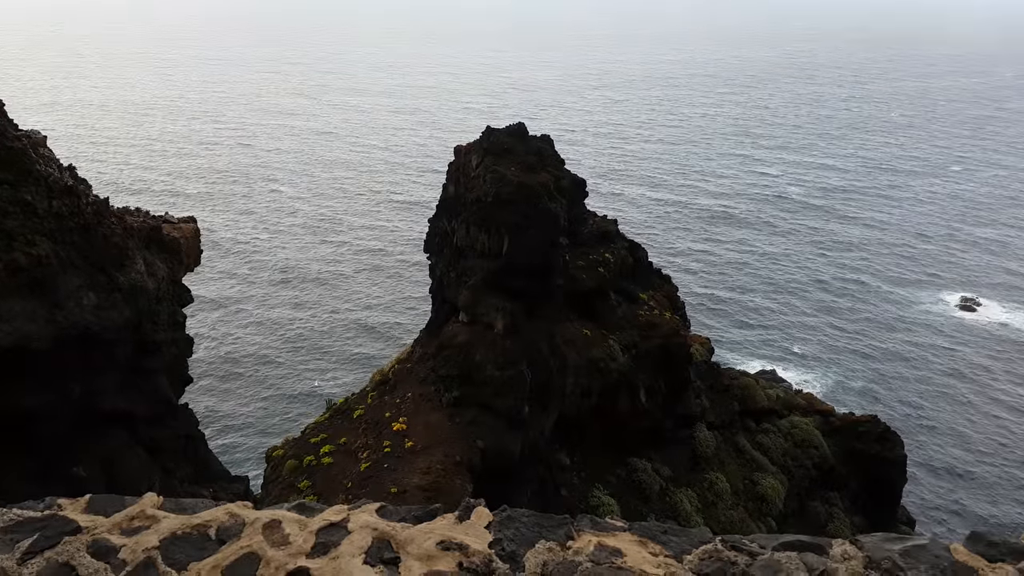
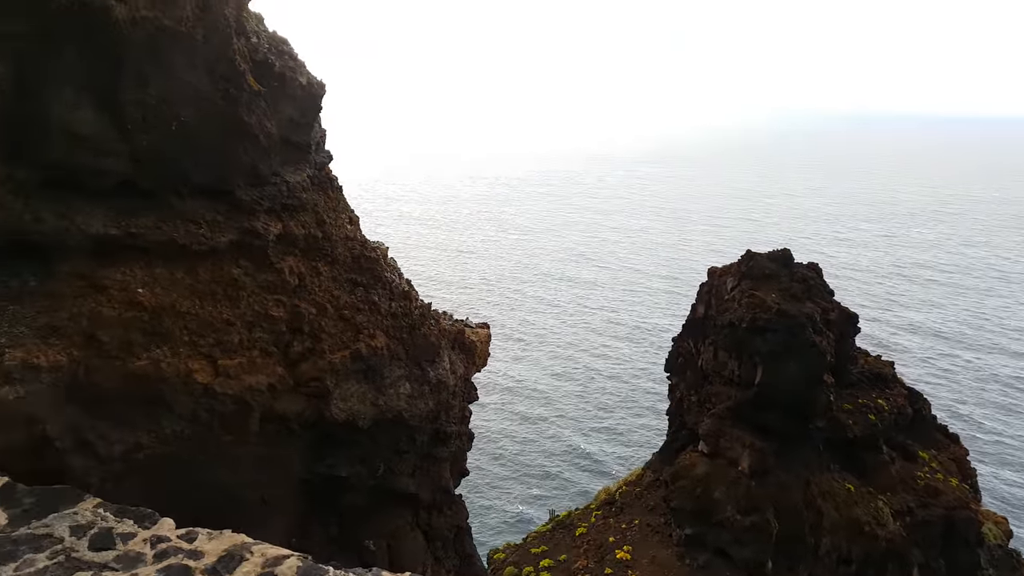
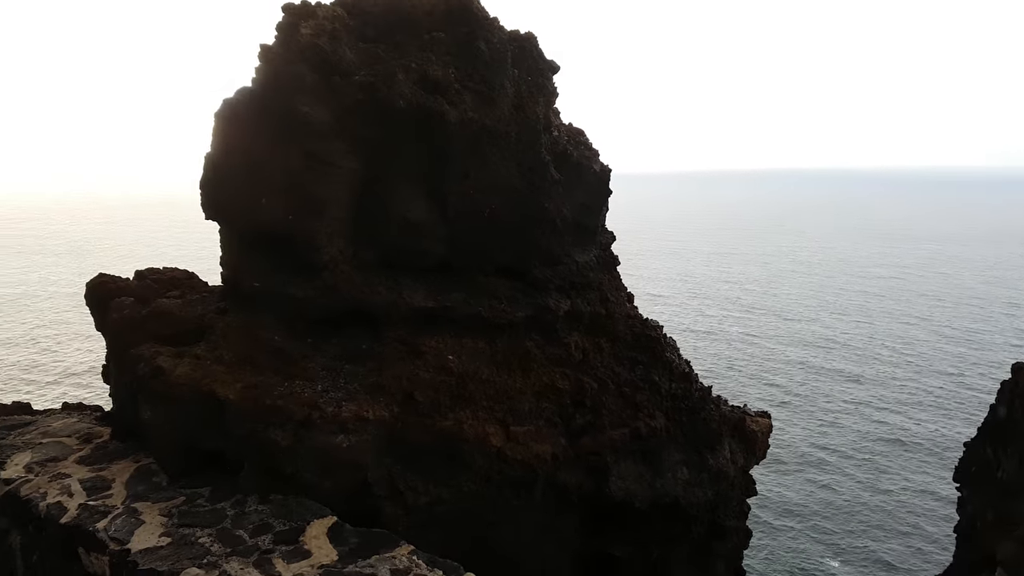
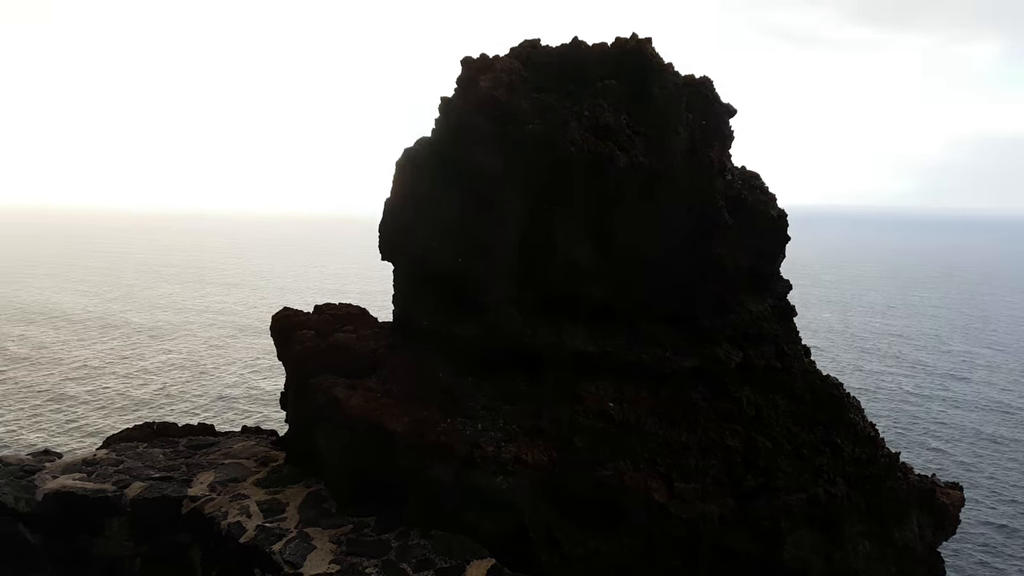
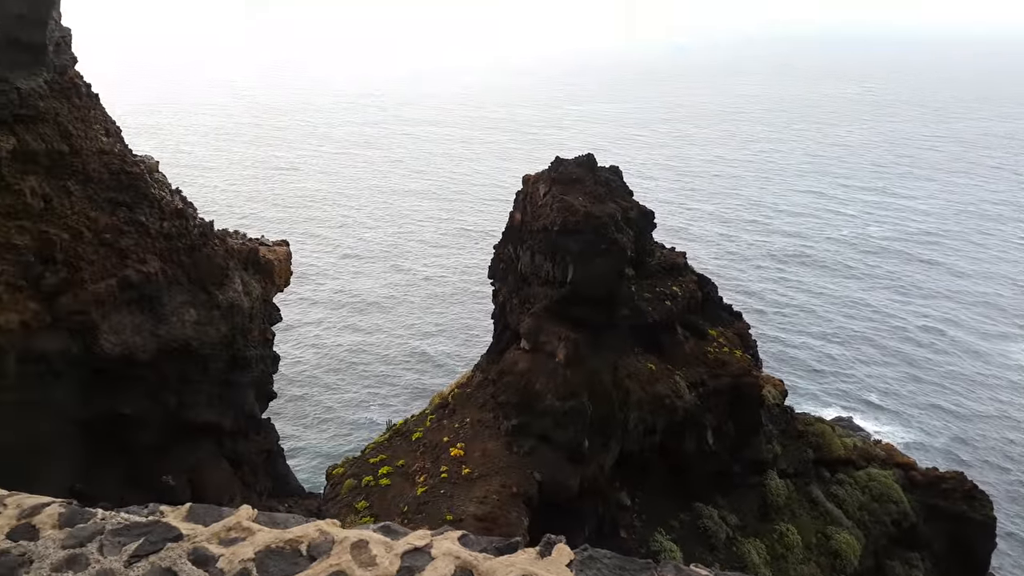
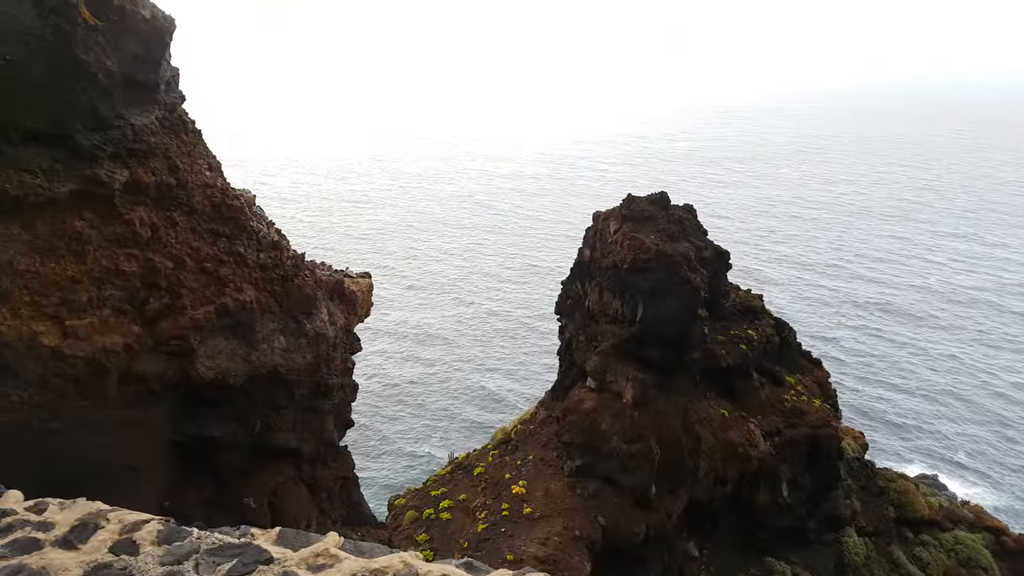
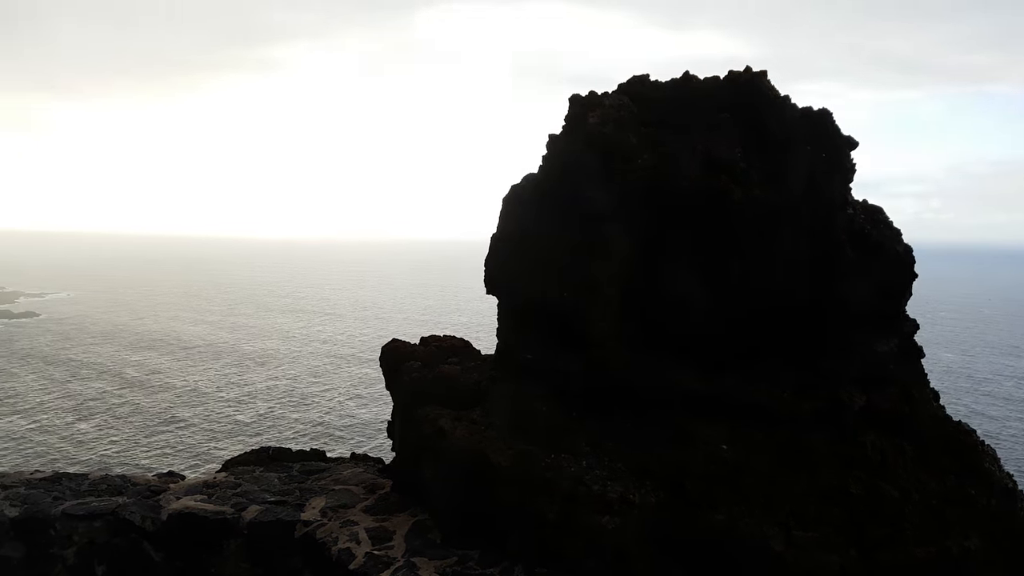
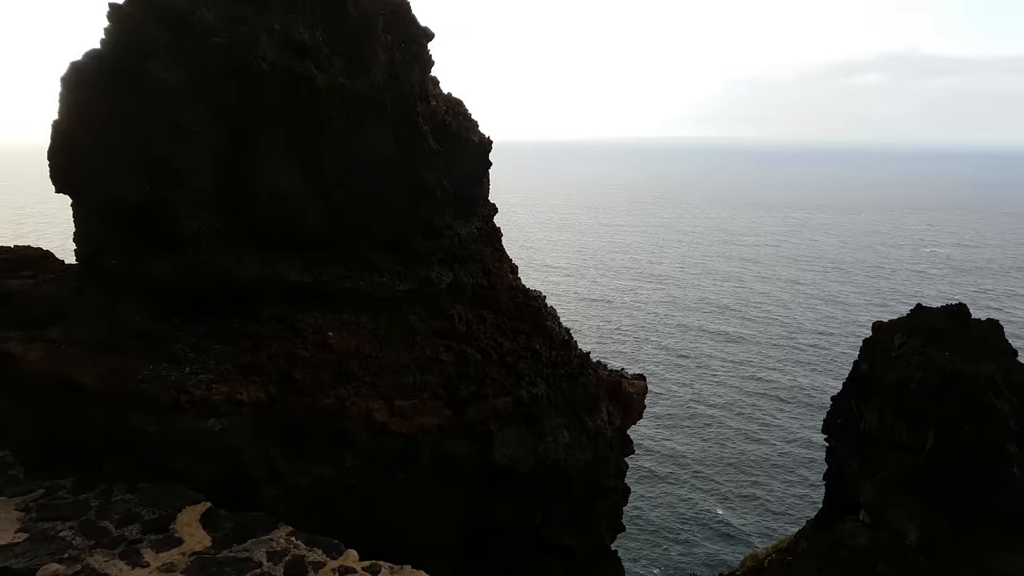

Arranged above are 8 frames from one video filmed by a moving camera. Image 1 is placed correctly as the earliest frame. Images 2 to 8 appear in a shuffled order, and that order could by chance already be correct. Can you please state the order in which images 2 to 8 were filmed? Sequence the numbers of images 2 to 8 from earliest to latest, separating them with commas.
5, 6, 2, 8, 3, 4, 7
